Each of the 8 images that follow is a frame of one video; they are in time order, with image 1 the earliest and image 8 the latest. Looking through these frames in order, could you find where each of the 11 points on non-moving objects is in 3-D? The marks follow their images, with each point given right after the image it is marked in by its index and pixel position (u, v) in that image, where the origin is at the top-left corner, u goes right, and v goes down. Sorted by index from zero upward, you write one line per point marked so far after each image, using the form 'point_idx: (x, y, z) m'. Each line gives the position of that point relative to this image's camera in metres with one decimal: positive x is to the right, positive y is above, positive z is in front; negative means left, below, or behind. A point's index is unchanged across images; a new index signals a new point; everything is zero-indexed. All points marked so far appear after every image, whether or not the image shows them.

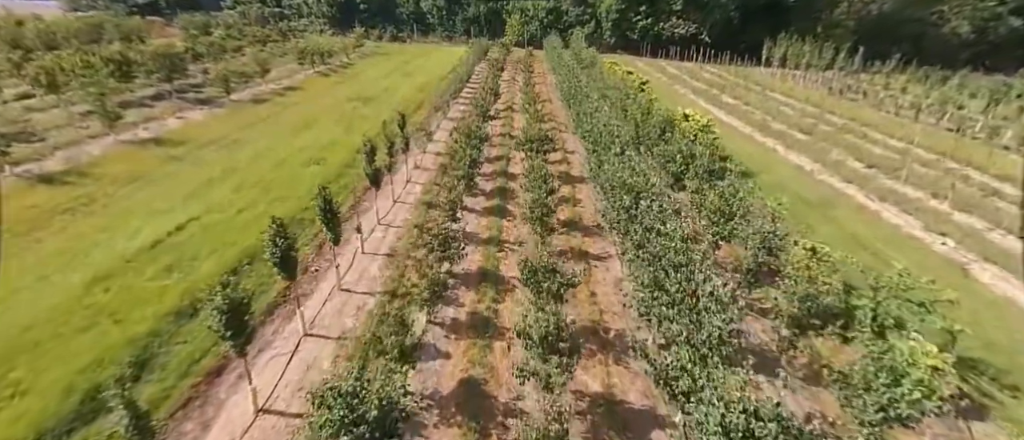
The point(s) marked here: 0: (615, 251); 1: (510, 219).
0: (+3.5, -1.1, +15.7) m
1: (-0.1, +0.1, +17.9) m
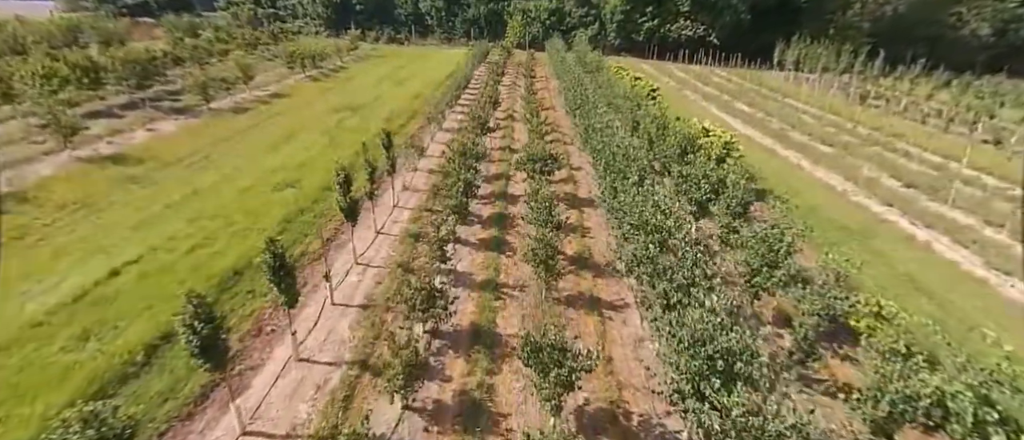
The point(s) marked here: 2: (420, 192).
0: (+3.5, -2.3, +13.3) m
1: (-0.1, -1.1, +15.6) m
2: (-3.9, +1.2, +19.7) m
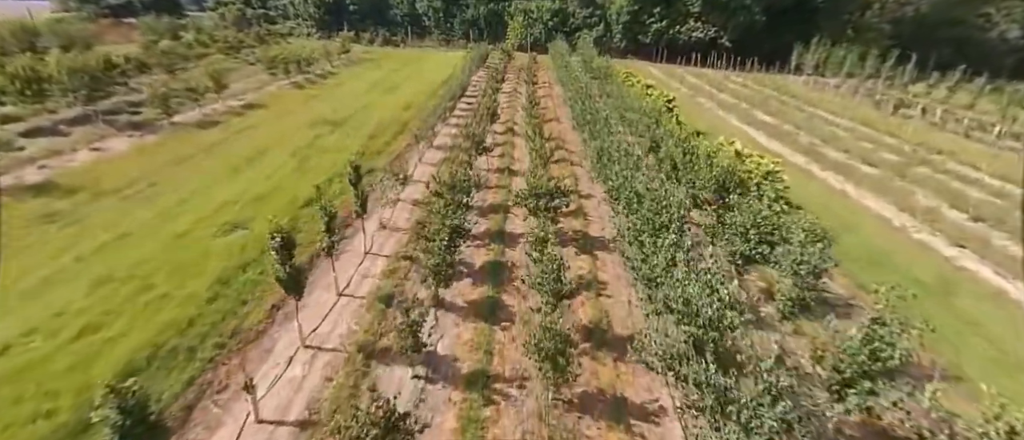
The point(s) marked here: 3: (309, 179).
0: (+3.4, -3.9, +9.9) m
1: (-0.2, -2.8, +12.2) m
2: (-4.0, -0.5, +16.3) m
3: (-8.6, +1.7, +19.5) m
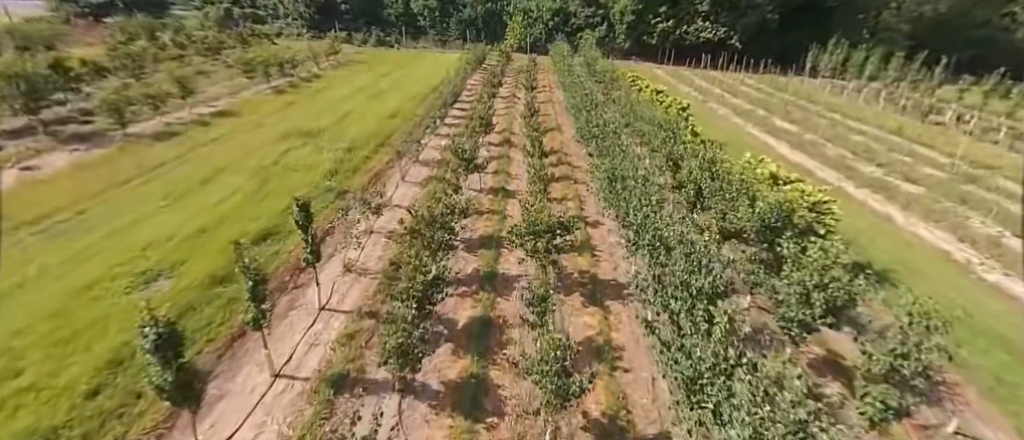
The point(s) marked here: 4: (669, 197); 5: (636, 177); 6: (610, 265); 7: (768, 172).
0: (+3.2, -5.2, +6.9) m
1: (-0.4, -4.0, +9.2) m
2: (-4.2, -1.7, +13.3) m
3: (-8.8, +0.5, +16.5) m
4: (+5.7, +0.8, +16.7) m
5: (+4.5, +1.6, +16.3) m
6: (+3.2, -1.5, +15.0) m
7: (+8.9, +1.7, +16.0) m
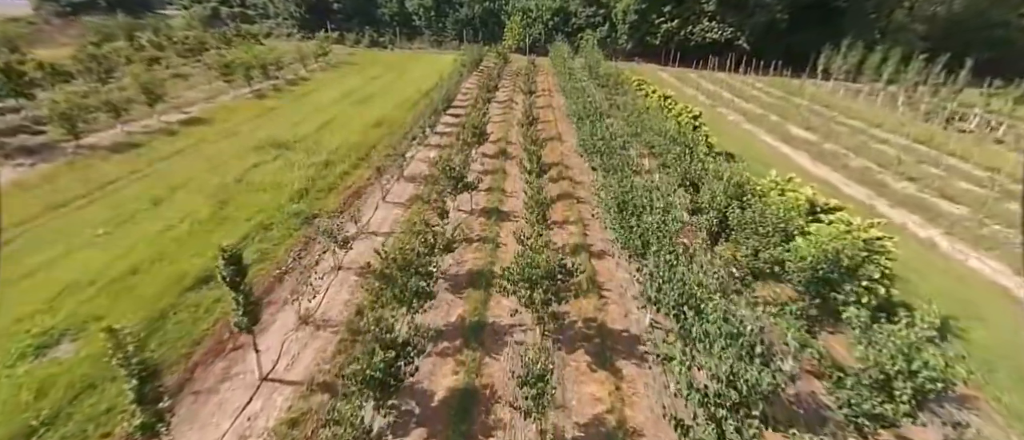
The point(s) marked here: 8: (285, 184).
0: (+2.9, -6.2, +4.5) m
1: (-0.6, -5.0, +6.8) m
2: (-4.4, -2.7, +10.9) m
3: (-9.1, -0.5, +14.1) m
4: (+5.5, -0.2, +14.3) m
5: (+4.2, +0.5, +13.9) m
6: (+3.0, -2.5, +12.6) m
7: (+8.7, +0.6, +13.6) m
8: (-8.9, +1.4, +18.0) m
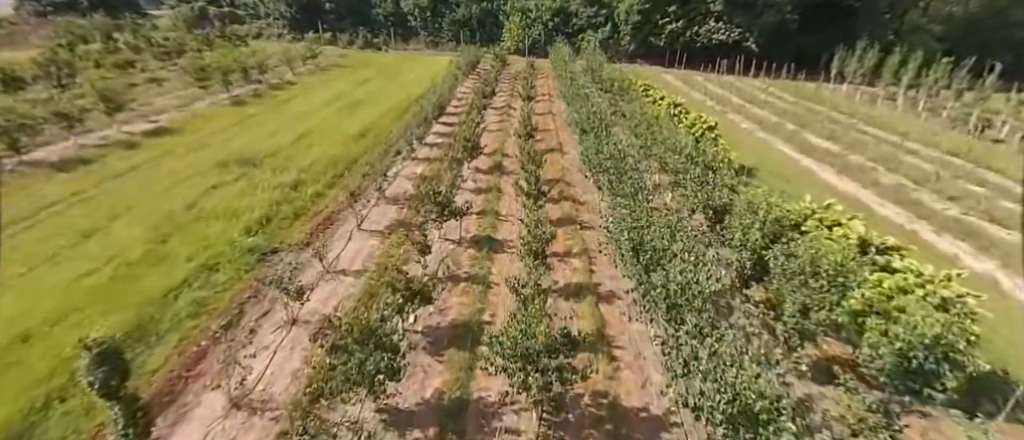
0: (+2.7, -7.3, +2.1) m
1: (-0.9, -6.1, +4.4) m
2: (-4.6, -3.8, +8.5) m
3: (-9.3, -1.6, +11.7) m
4: (+5.3, -1.3, +11.9) m
5: (+4.0, -0.6, +11.5) m
6: (+2.8, -3.6, +10.2) m
7: (+8.5, -0.5, +11.2) m
8: (-9.1, +0.3, +15.6) m
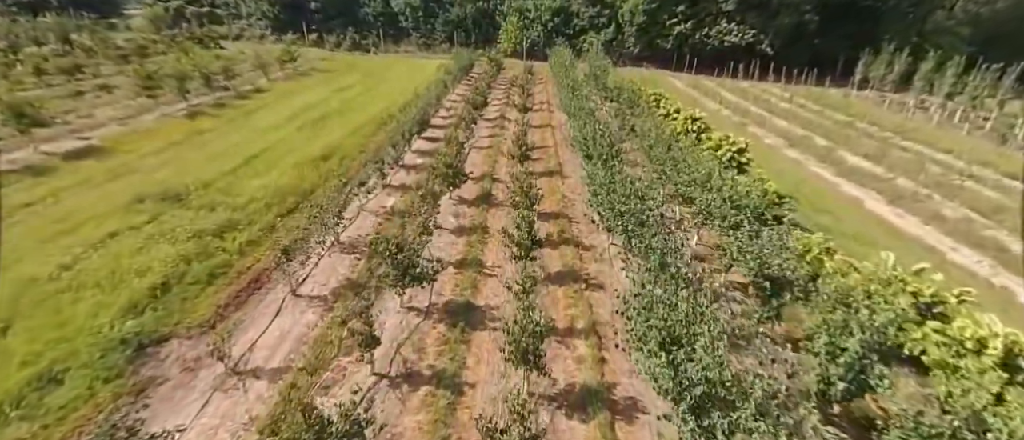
0: (+2.3, -9.0, -1.8) m
1: (-1.3, -7.8, +0.5) m
2: (-5.1, -5.5, +4.6) m
3: (-9.7, -3.3, +7.8) m
4: (+4.8, -3.0, +8.0) m
5: (+3.6, -2.3, +7.6) m
6: (+2.4, -5.3, +6.3) m
7: (+8.0, -2.2, +7.3) m
8: (-9.5, -1.4, +11.7) m
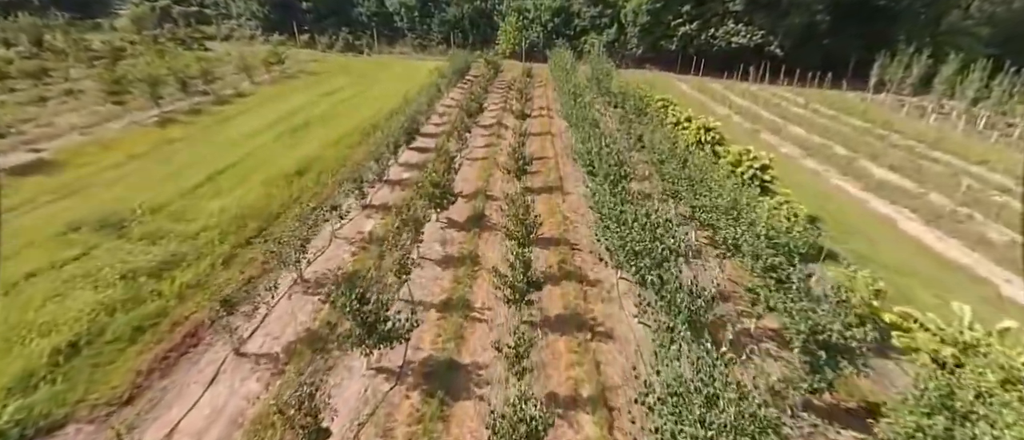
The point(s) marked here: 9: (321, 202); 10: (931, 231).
0: (+2.1, -9.9, -3.9) m
1: (-1.5, -8.7, -1.7) m
2: (-5.3, -6.4, +2.5) m
3: (-9.9, -4.2, +5.7) m
4: (+4.6, -4.0, +5.9) m
5: (+3.4, -3.2, +5.5) m
6: (+2.1, -6.2, +4.2) m
7: (+7.8, -3.1, +5.1) m
8: (-9.8, -2.3, +9.6) m
9: (-6.9, +0.6, +16.3) m
10: (+16.8, -0.3, +18.6) m
